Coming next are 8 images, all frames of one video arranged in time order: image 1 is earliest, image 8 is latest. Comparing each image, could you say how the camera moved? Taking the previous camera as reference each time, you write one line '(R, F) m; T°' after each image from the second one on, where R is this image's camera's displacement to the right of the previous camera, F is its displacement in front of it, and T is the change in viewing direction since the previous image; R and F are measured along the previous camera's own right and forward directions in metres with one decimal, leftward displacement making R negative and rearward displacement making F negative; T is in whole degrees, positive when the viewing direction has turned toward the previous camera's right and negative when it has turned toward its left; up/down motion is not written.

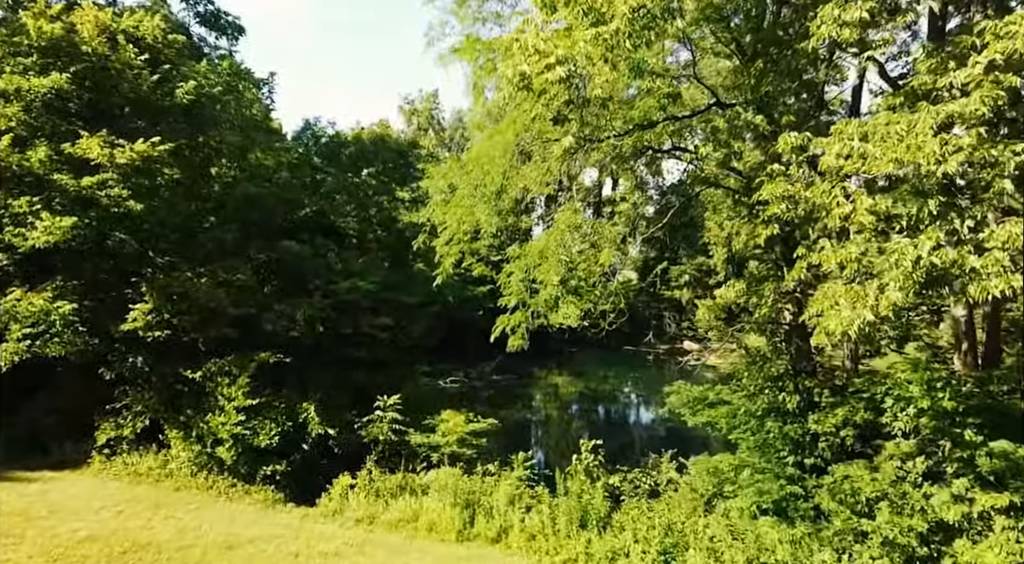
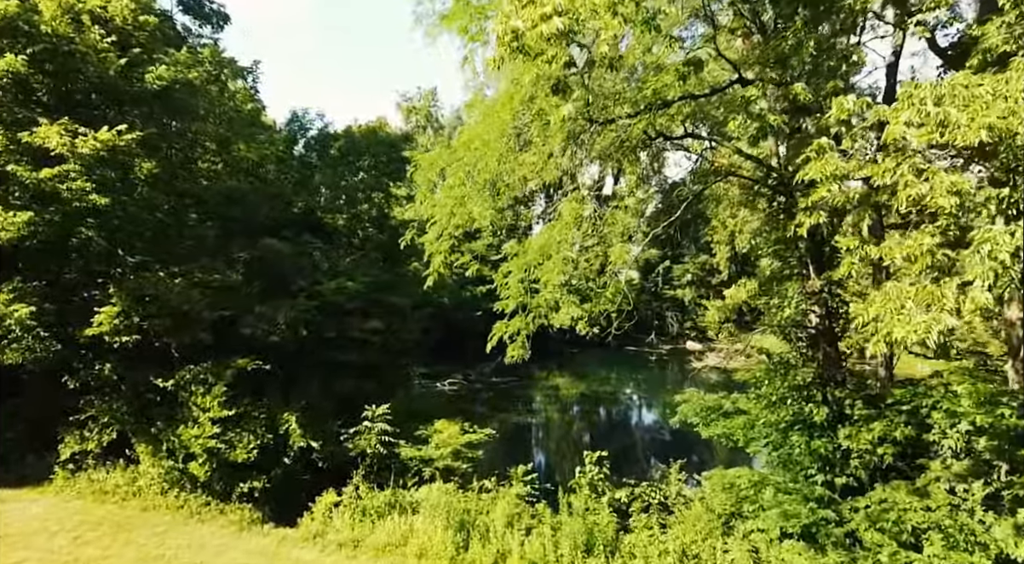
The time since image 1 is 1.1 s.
(0.0, +0.9) m; 0°
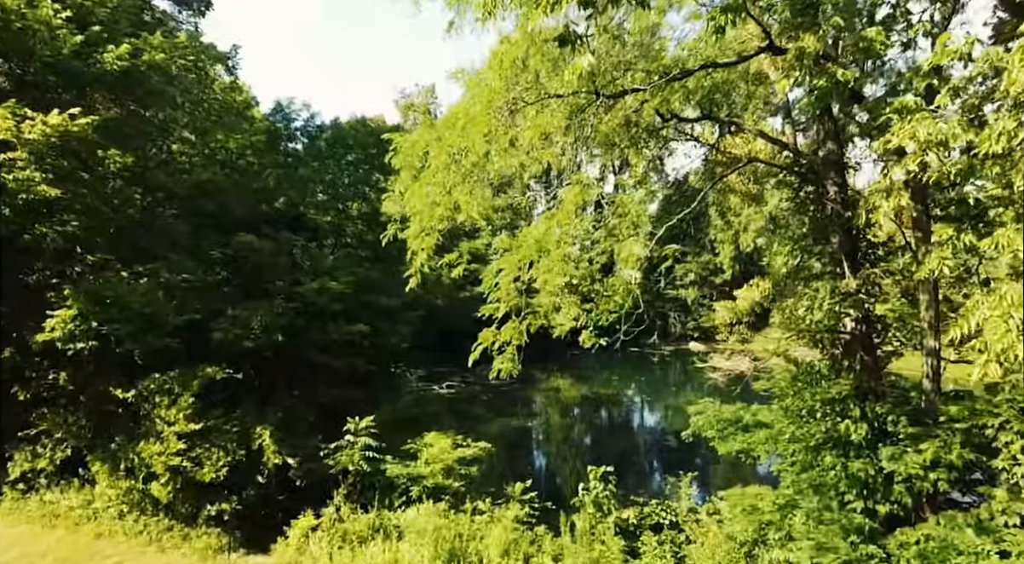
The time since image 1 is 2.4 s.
(0.0, +1.0) m; 0°
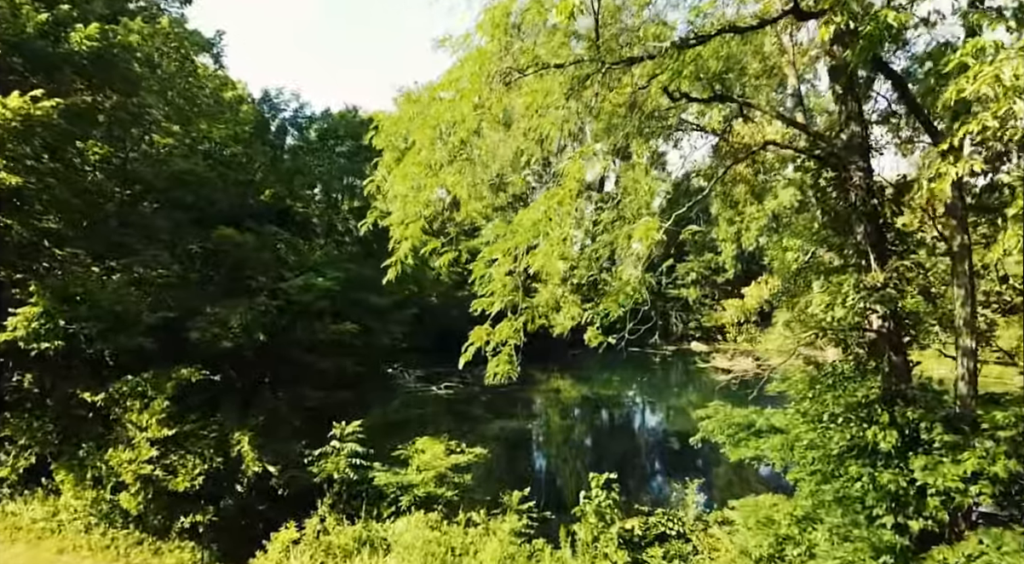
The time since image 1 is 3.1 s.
(0.0, +0.6) m; 0°
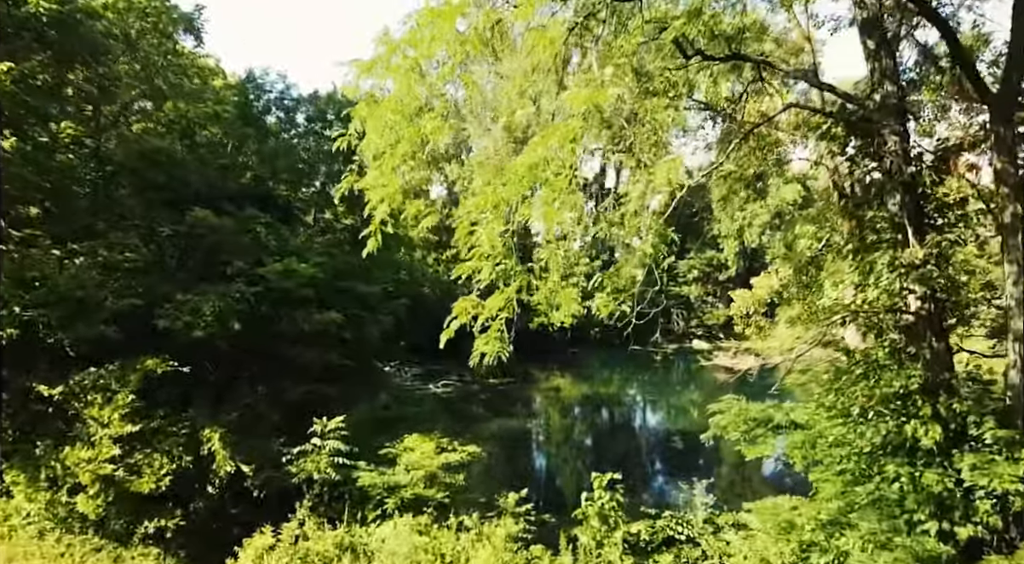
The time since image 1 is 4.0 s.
(0.0, +0.8) m; 0°
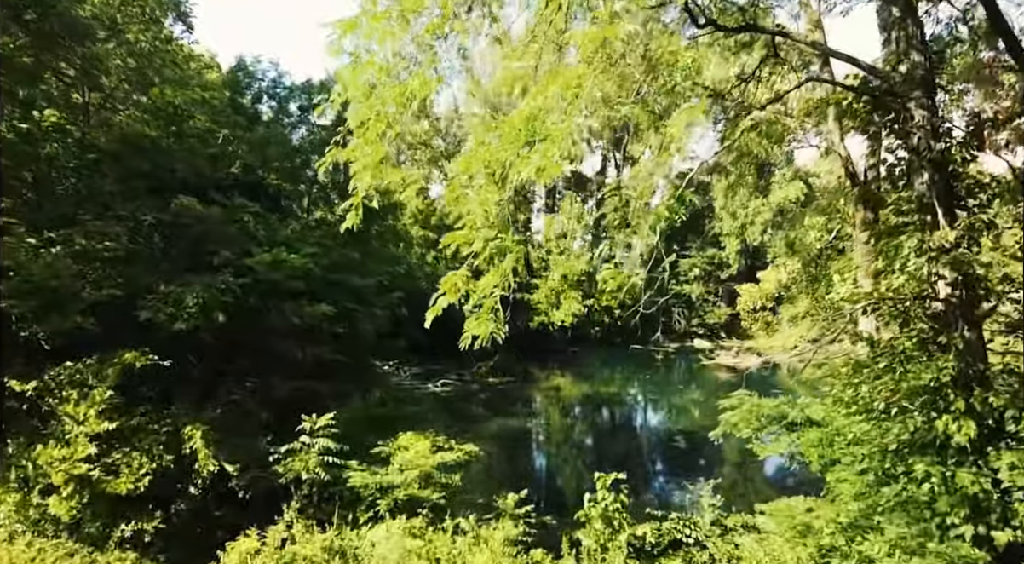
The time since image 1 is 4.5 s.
(0.0, +0.4) m; 0°
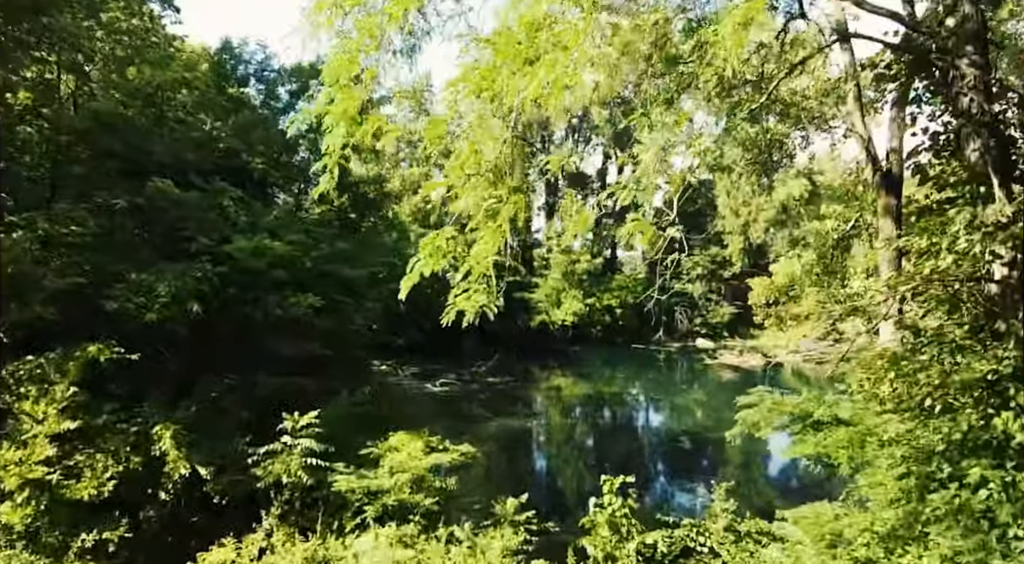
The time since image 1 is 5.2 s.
(0.0, +0.7) m; 0°
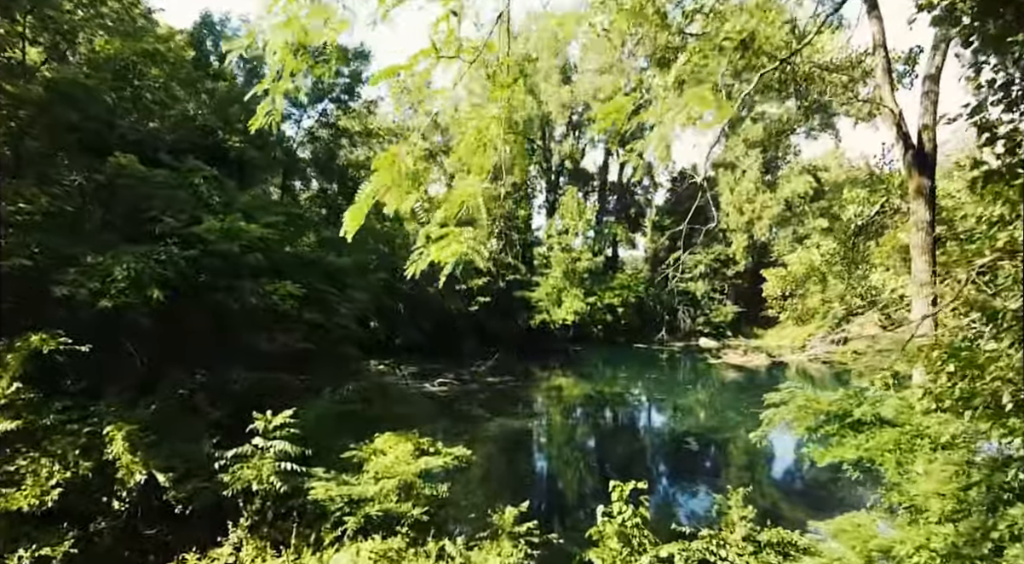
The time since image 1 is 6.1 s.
(0.0, +0.8) m; 0°
